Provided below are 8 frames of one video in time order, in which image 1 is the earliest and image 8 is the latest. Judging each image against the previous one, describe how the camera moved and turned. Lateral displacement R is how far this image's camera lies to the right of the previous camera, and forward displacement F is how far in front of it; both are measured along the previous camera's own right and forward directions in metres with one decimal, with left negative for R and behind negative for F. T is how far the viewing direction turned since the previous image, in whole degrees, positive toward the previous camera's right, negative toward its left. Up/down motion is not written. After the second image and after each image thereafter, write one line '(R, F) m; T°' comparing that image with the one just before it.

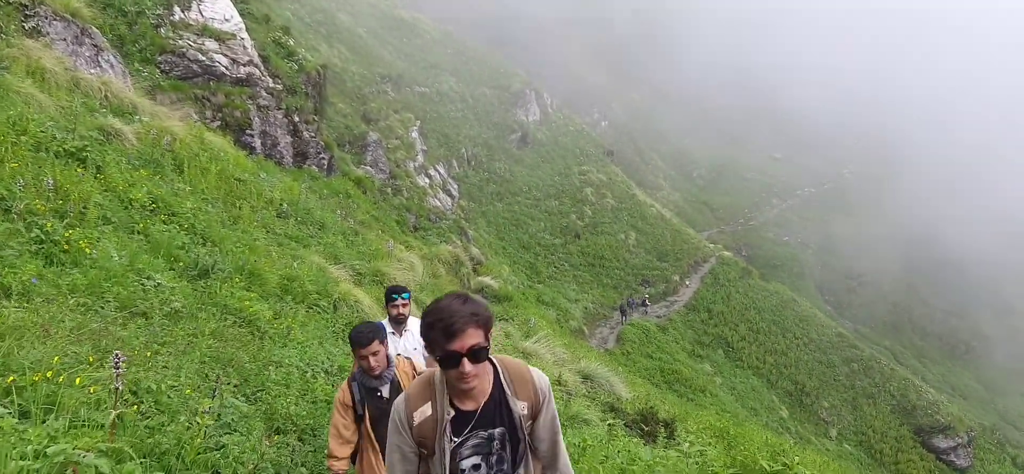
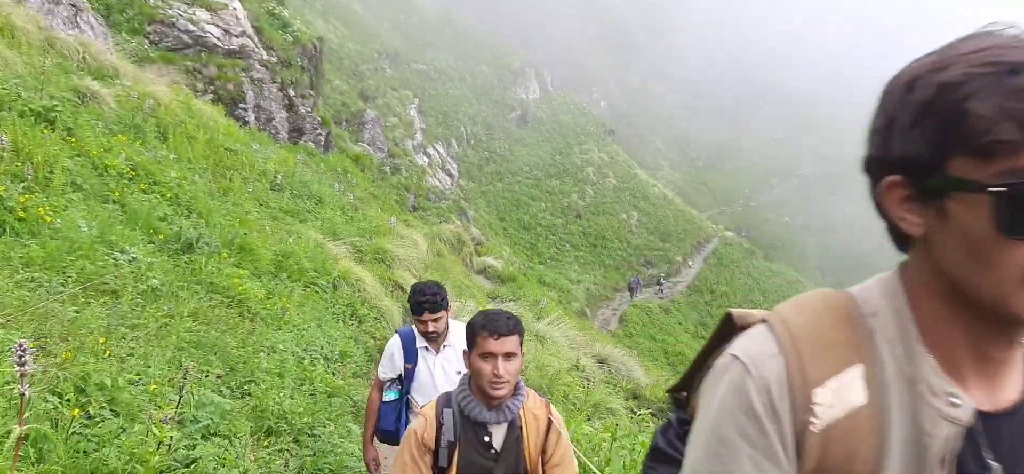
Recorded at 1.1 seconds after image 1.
(-0.2, +0.8) m; 0°
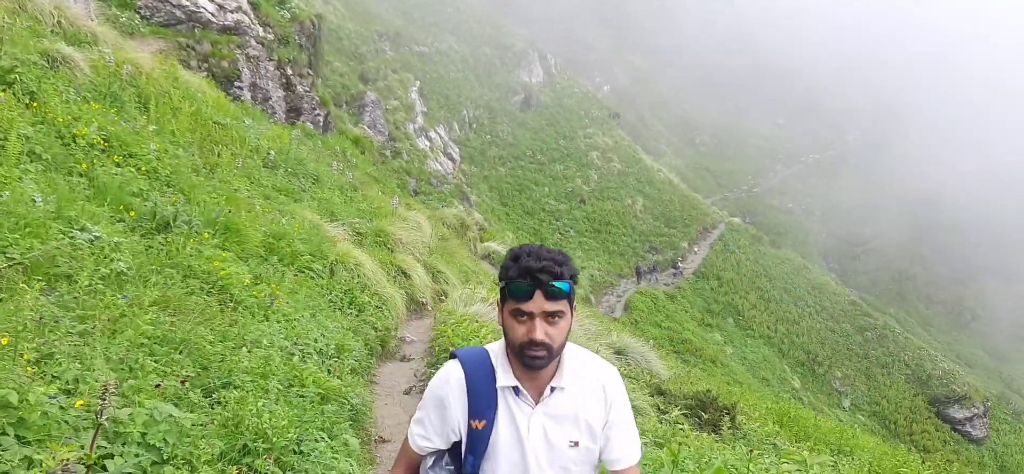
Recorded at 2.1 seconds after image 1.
(-0.1, +0.8) m; 0°
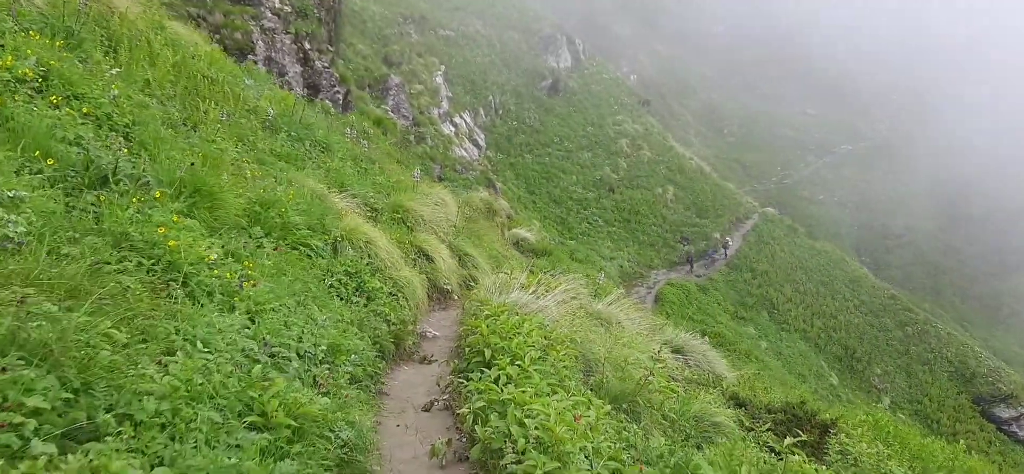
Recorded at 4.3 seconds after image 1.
(-0.2, +1.6) m; -2°
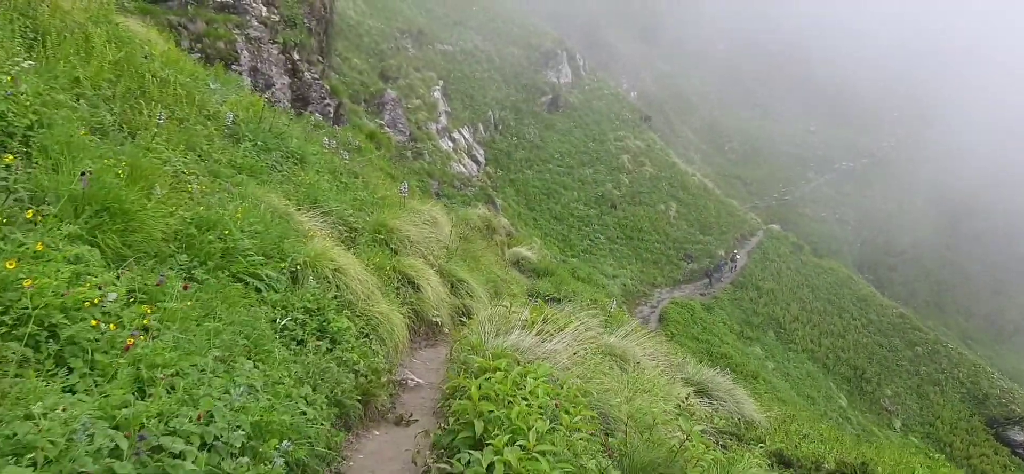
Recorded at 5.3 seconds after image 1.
(0.0, +1.2) m; 0°
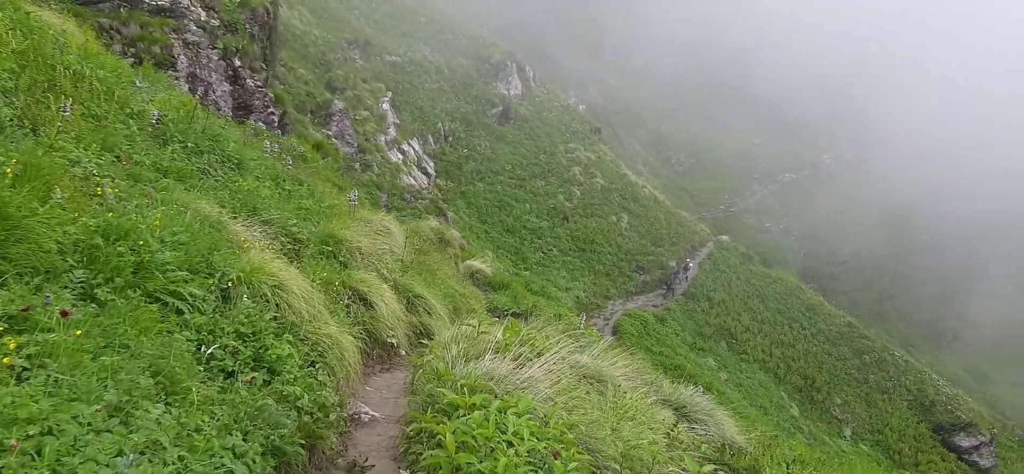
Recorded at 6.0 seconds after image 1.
(-0.1, +0.7) m; +3°
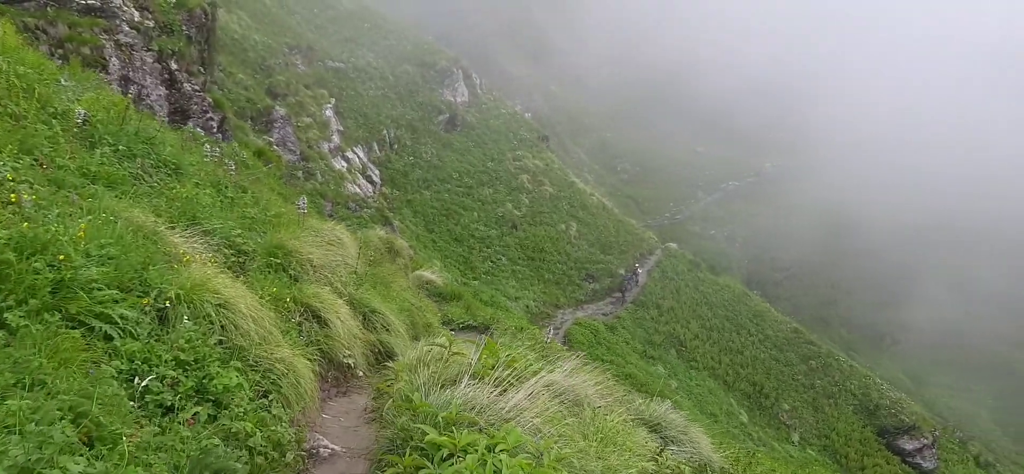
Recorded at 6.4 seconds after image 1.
(-0.1, +0.5) m; +4°
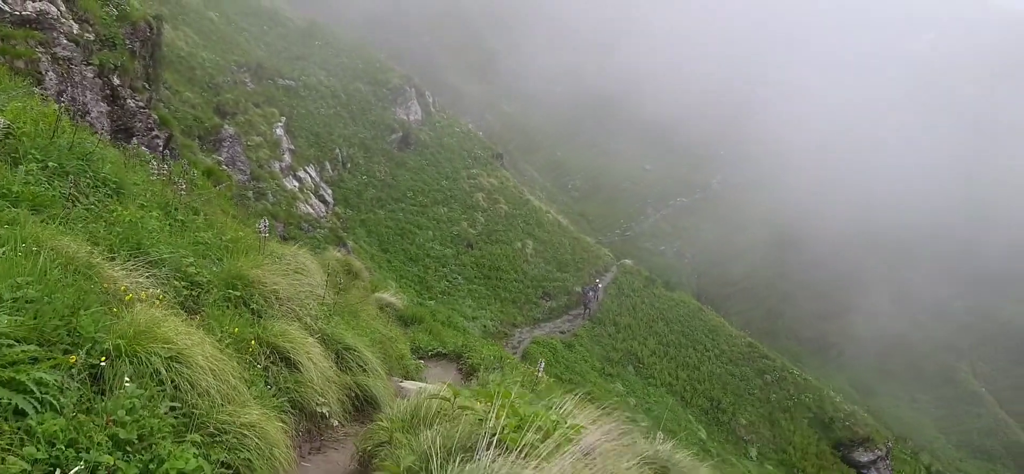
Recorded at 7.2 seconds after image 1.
(-0.3, +0.8) m; +3°
